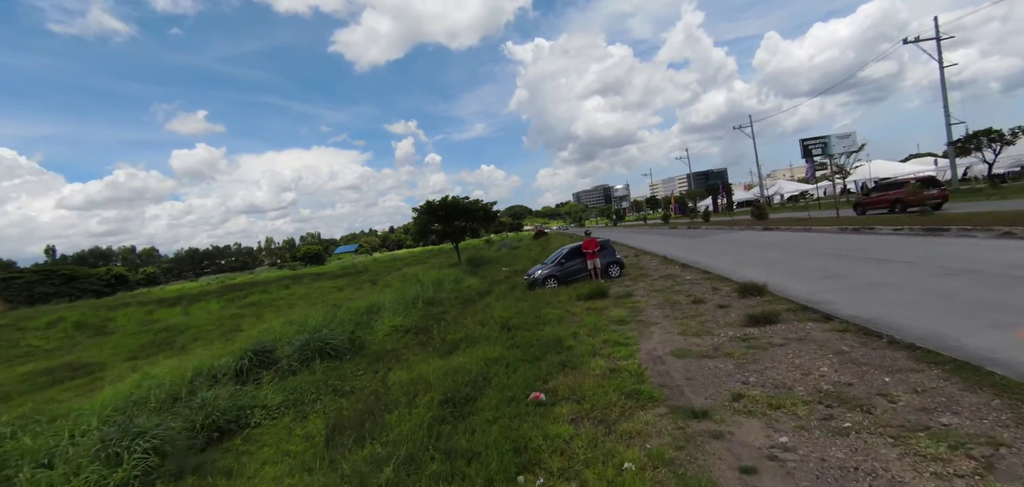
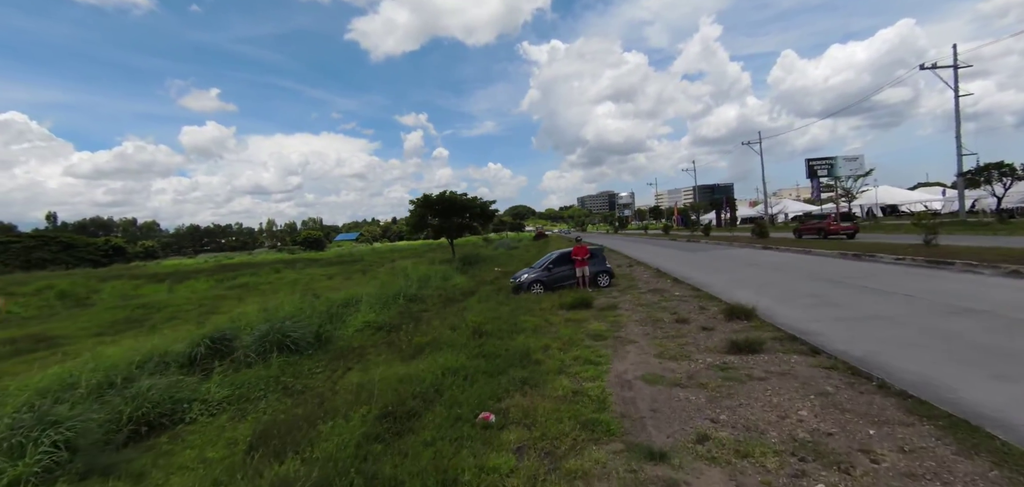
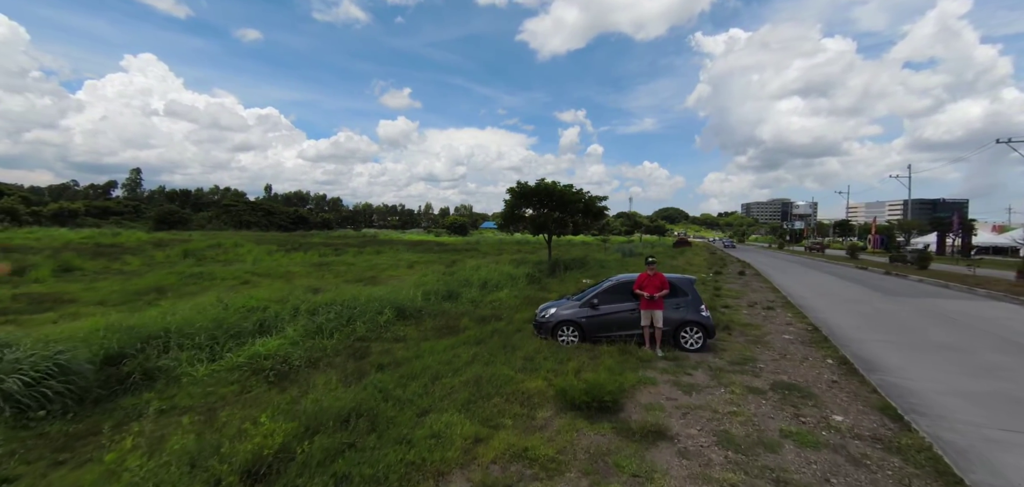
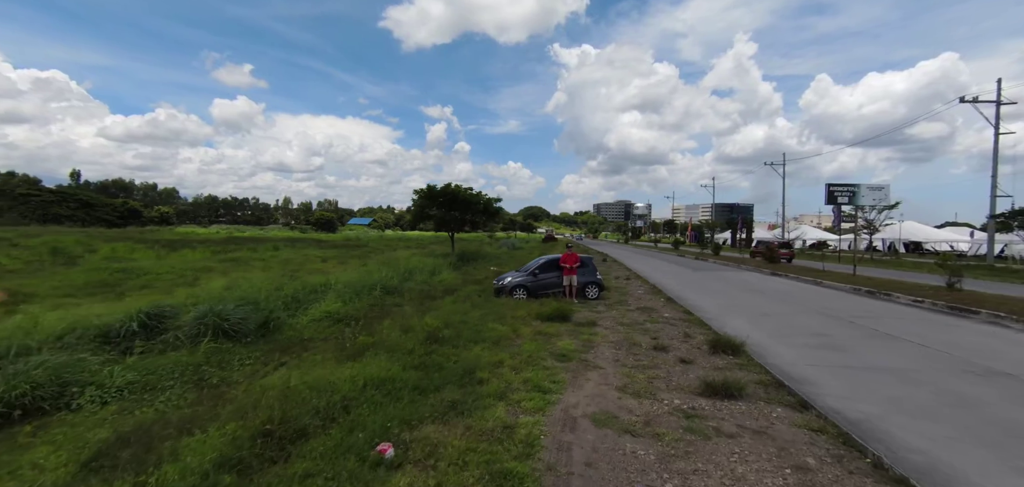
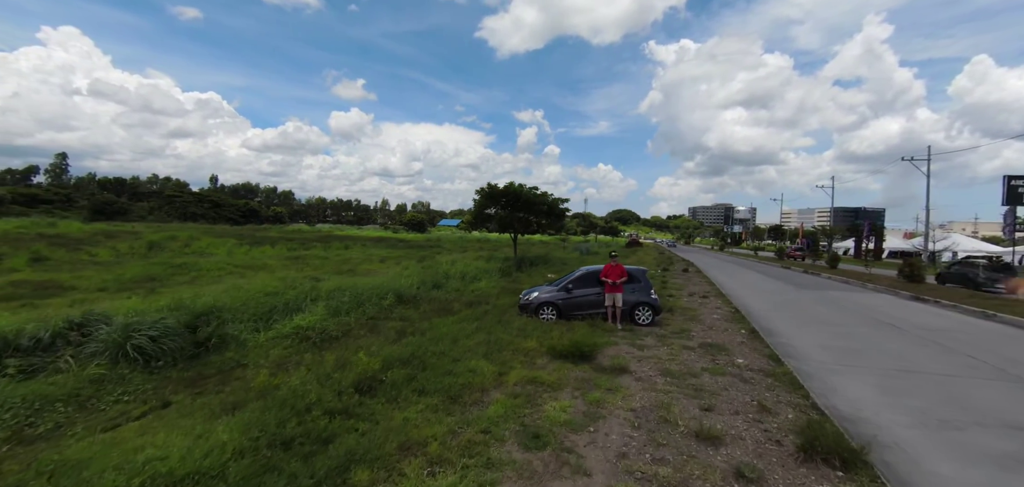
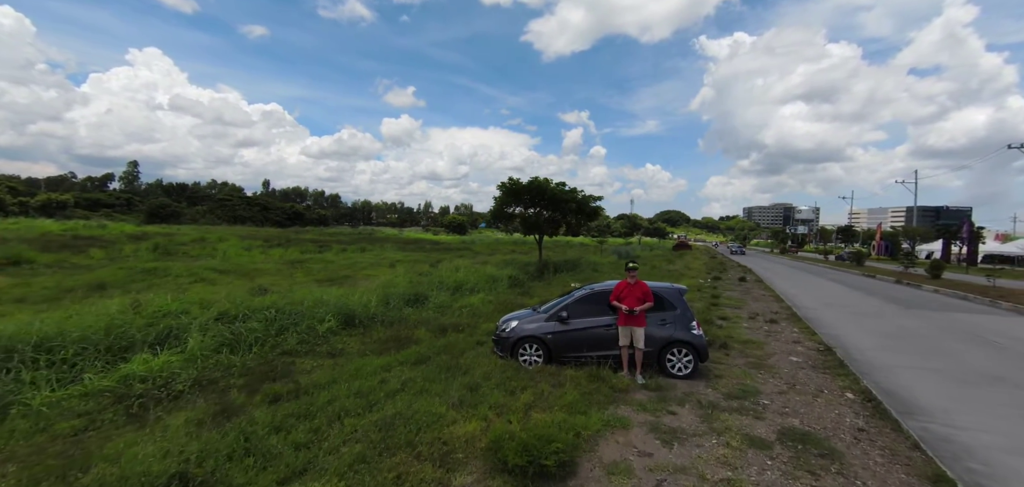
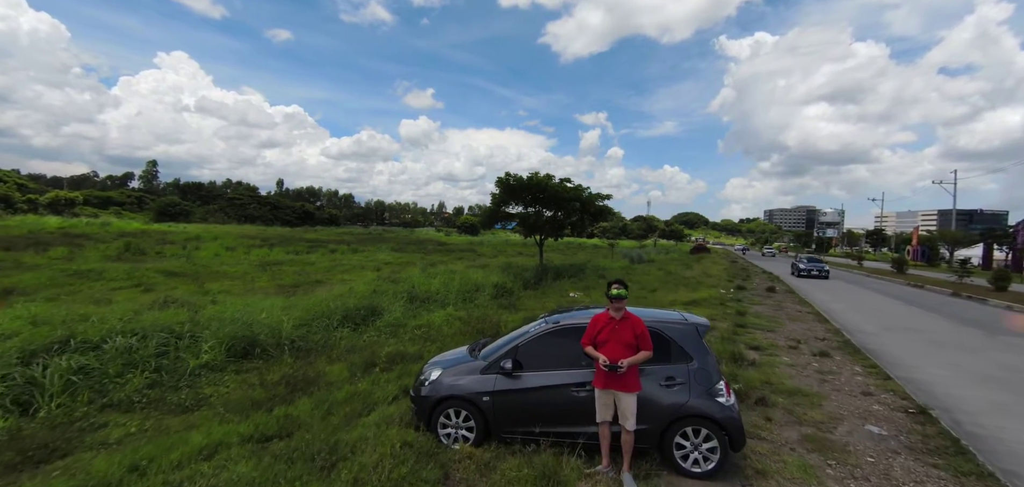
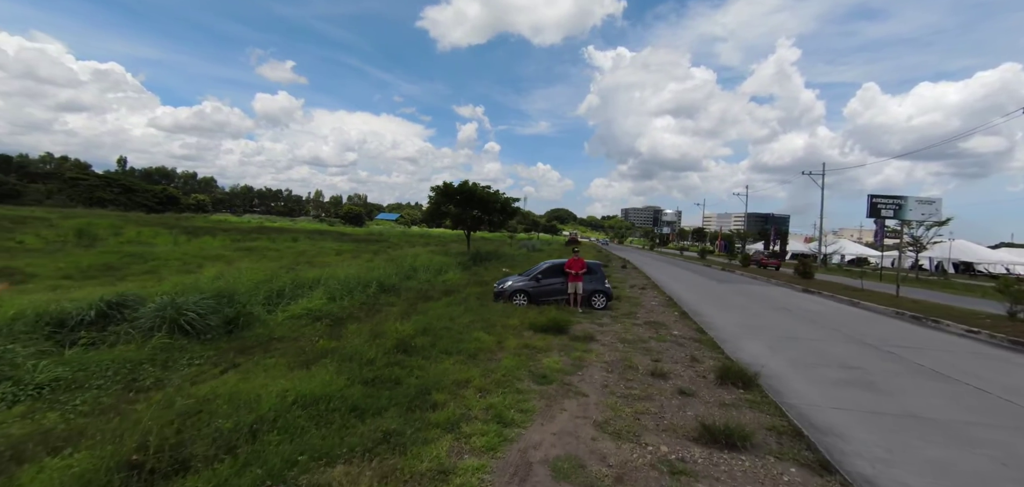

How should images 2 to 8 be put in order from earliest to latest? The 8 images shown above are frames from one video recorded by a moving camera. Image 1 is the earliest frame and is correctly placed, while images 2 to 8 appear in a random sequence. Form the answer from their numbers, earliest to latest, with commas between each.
2, 4, 8, 5, 3, 6, 7
